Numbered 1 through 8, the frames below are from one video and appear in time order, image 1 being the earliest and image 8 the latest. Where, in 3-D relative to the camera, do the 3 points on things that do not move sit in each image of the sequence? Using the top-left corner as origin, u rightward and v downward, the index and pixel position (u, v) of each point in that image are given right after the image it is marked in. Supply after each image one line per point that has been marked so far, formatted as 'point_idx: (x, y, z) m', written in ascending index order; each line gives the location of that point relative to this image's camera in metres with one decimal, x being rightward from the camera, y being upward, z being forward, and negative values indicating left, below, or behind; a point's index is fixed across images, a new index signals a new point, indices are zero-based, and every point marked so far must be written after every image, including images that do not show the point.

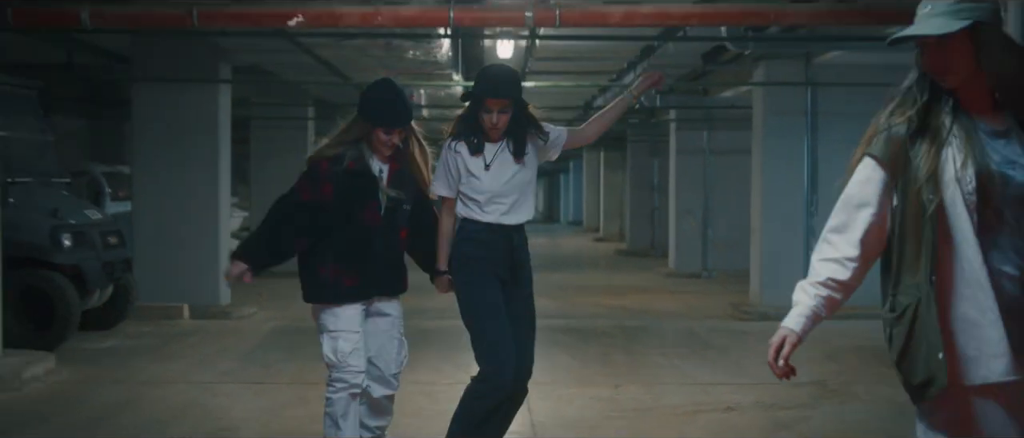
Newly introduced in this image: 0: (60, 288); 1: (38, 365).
0: (-3.1, -0.5, +7.6) m
1: (-2.9, -0.9, +6.9) m
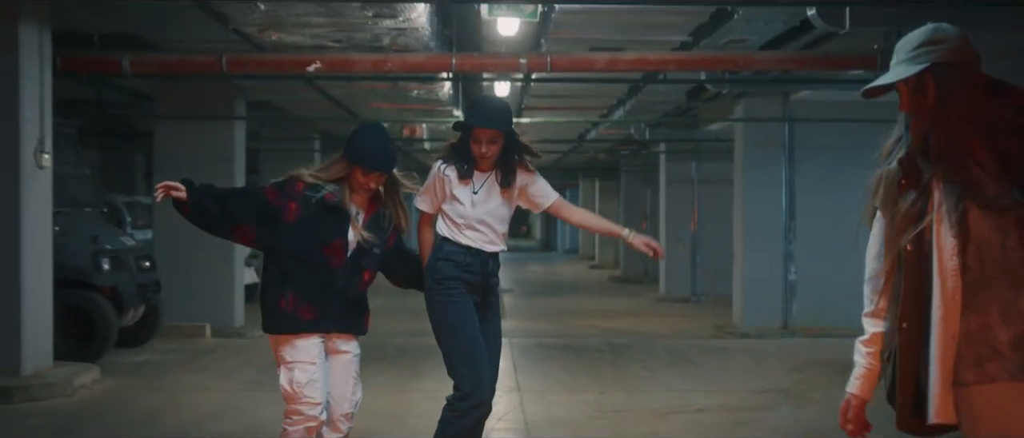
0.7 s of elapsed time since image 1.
0: (-3.2, -0.7, +8.4) m
1: (-3.0, -1.1, +7.7) m
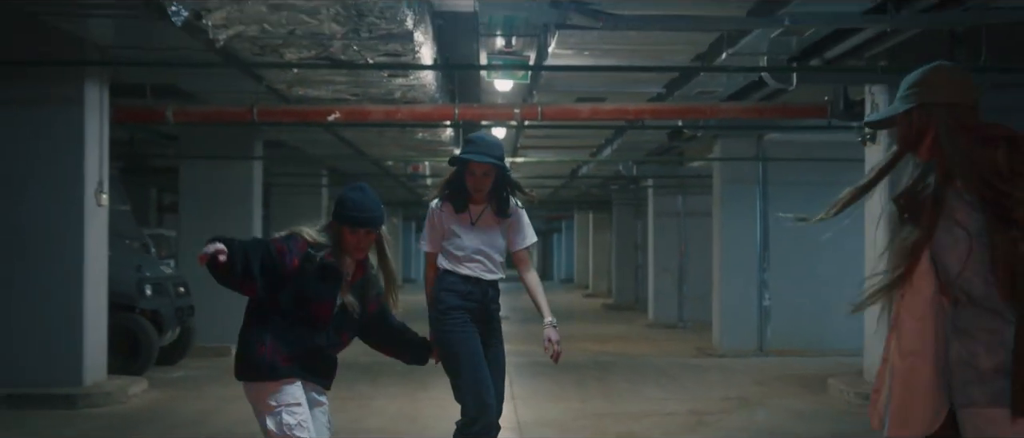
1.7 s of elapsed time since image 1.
0: (-3.2, -1.0, +9.5) m
1: (-3.0, -1.3, +8.8) m
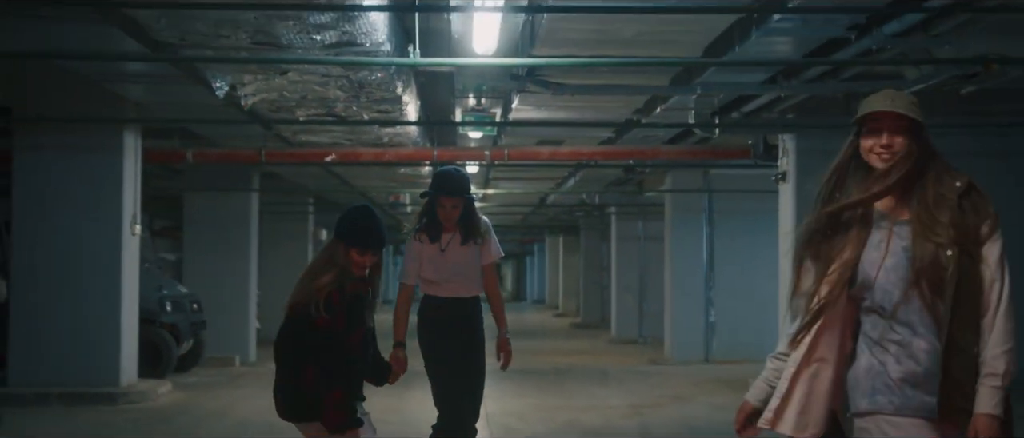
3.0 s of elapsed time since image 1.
0: (-3.5, -1.2, +11.1) m
1: (-3.3, -1.6, +10.3) m
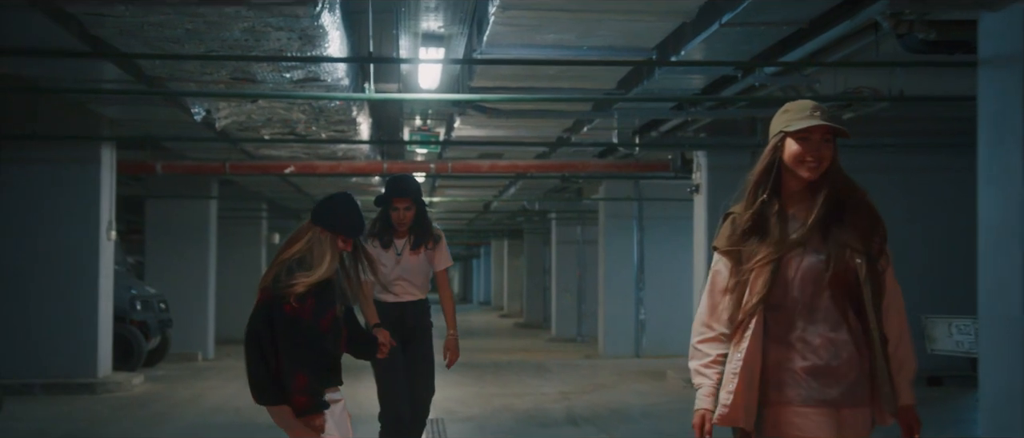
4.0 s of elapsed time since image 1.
0: (-4.1, -1.3, +12.1) m
1: (-3.9, -1.6, +11.3) m
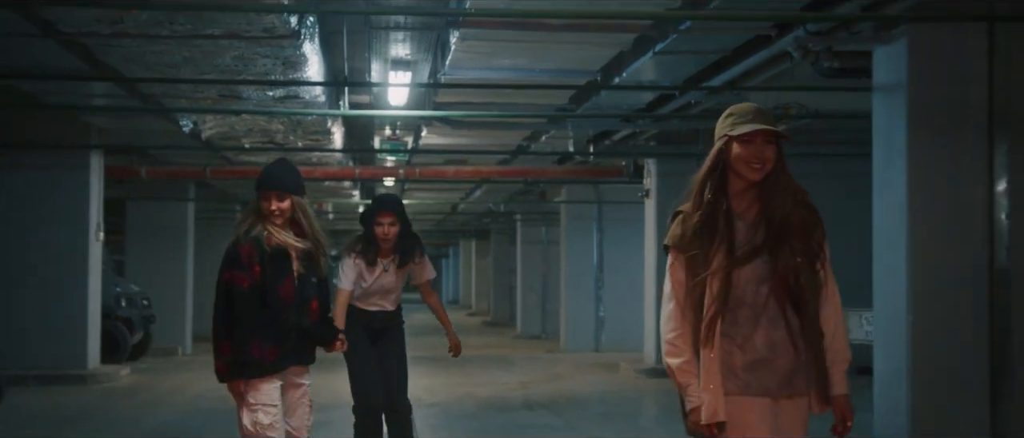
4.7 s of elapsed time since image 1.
0: (-4.6, -1.3, +12.8) m
1: (-4.3, -1.7, +12.1) m
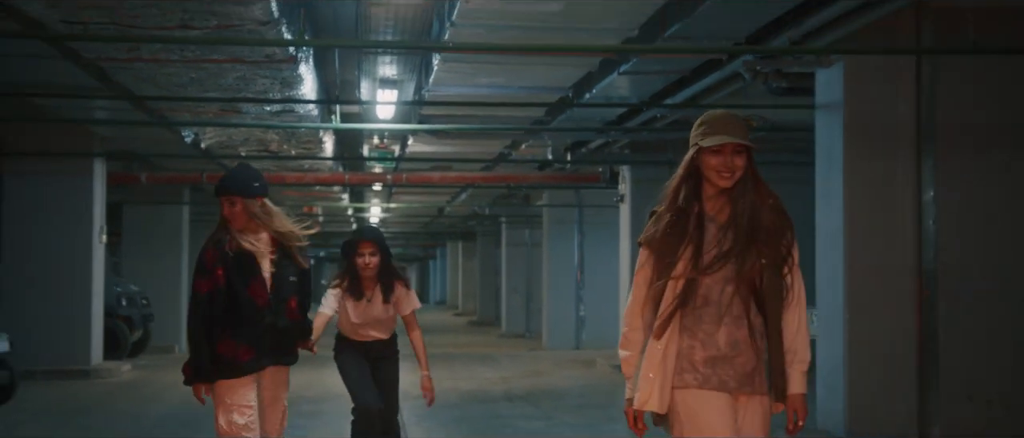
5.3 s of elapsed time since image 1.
0: (-4.8, -1.4, +13.5) m
1: (-4.5, -1.7, +12.7) m
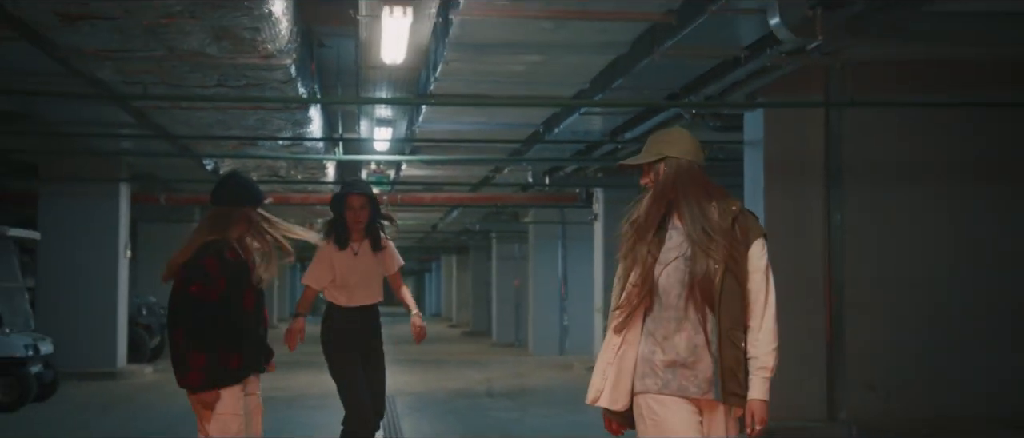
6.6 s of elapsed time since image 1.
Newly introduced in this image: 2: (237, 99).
0: (-5.0, -1.6, +14.8) m
1: (-4.7, -1.9, +14.1) m
2: (-1.7, +0.8, +6.9) m
